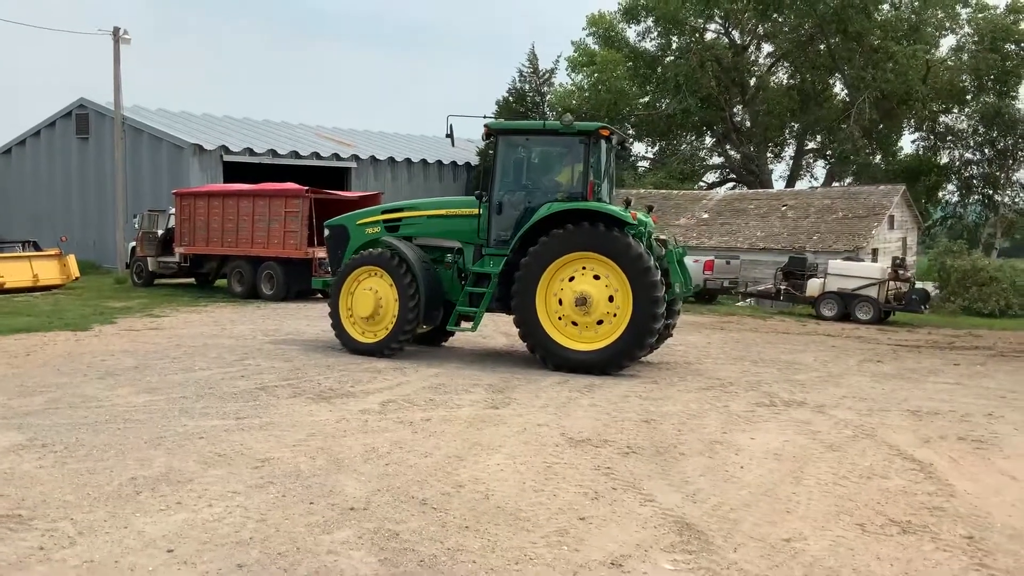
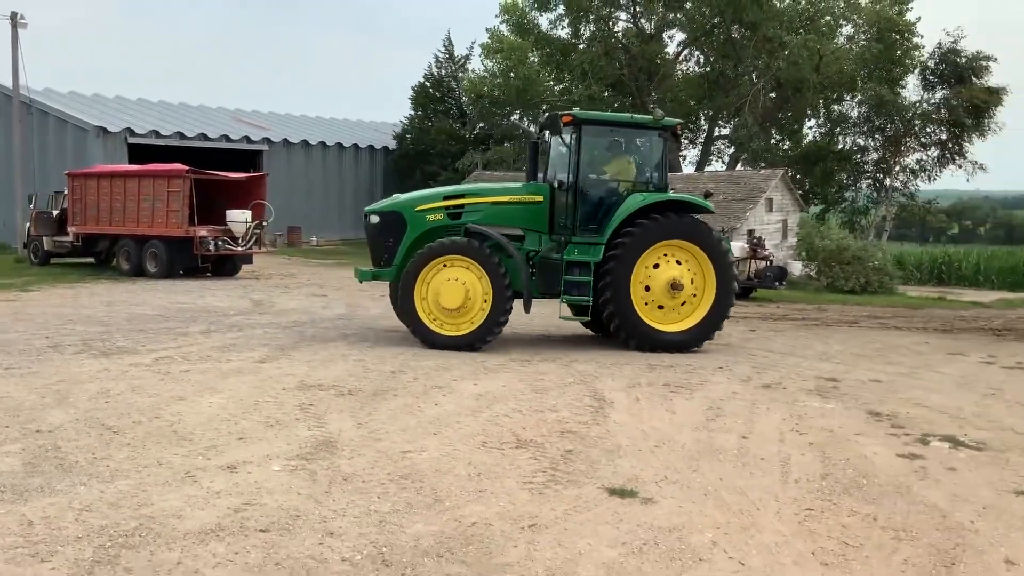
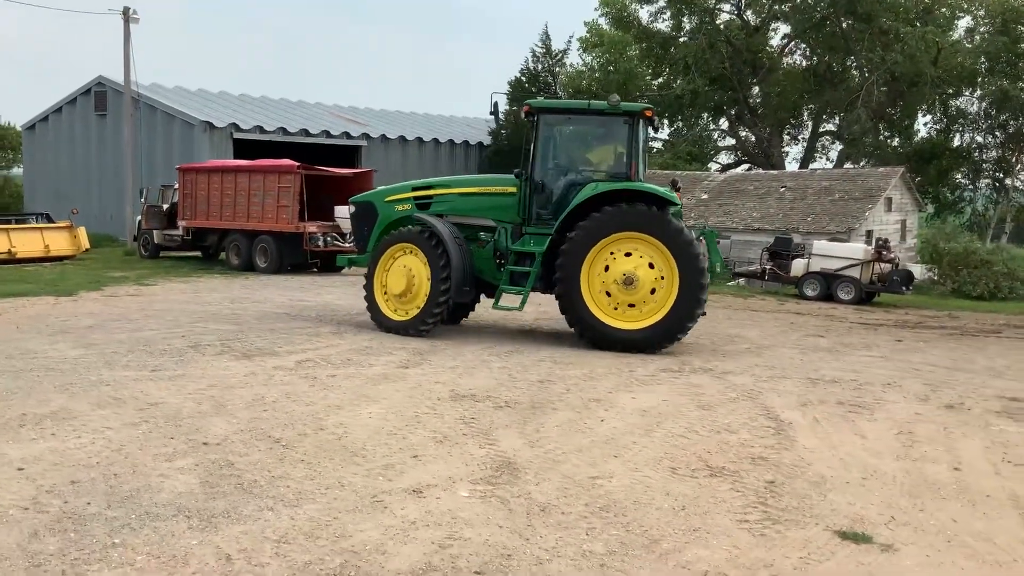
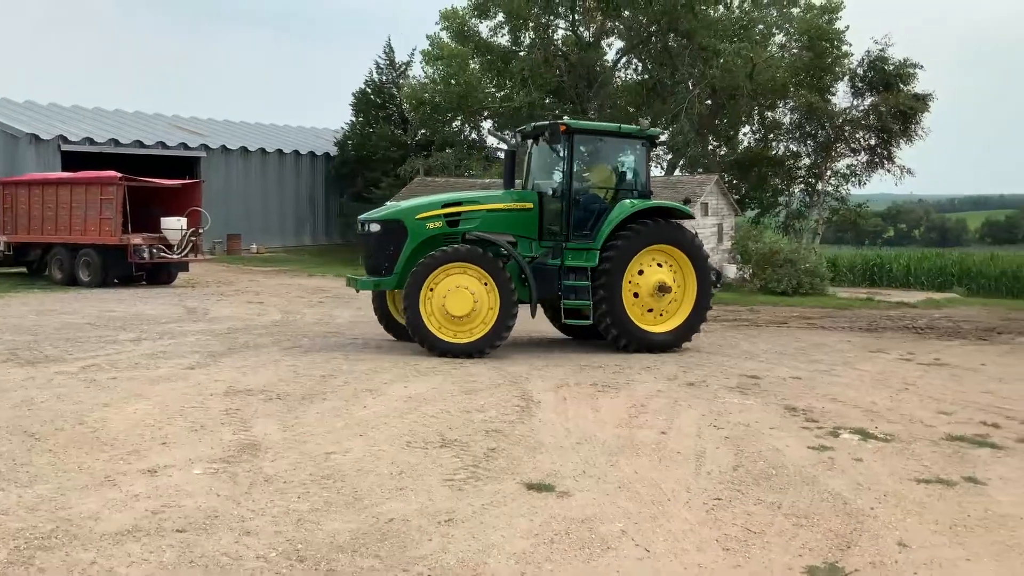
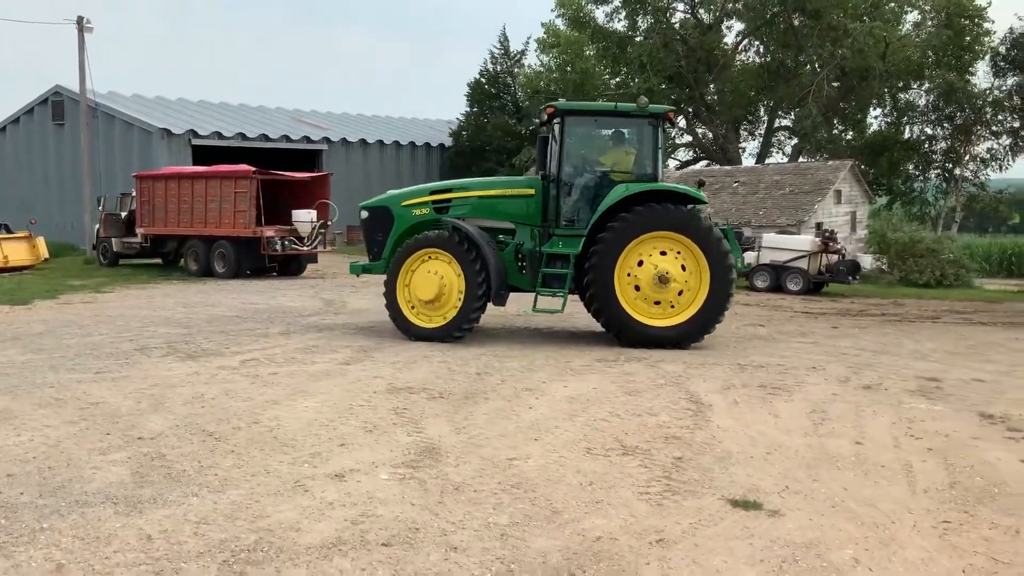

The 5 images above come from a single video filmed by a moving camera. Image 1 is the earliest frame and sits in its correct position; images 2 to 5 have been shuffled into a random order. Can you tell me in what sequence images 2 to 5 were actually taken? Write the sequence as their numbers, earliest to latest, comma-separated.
3, 5, 2, 4
